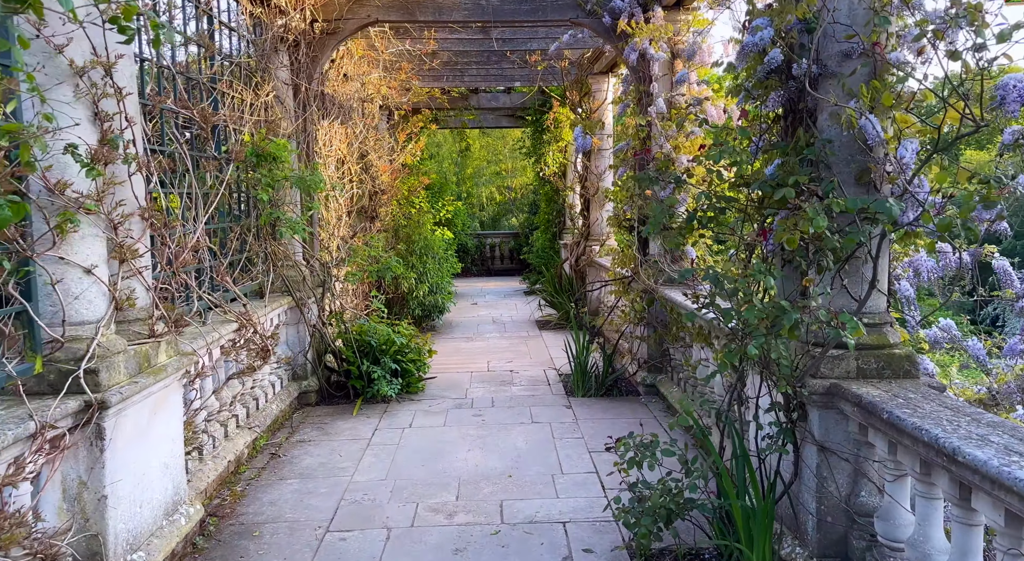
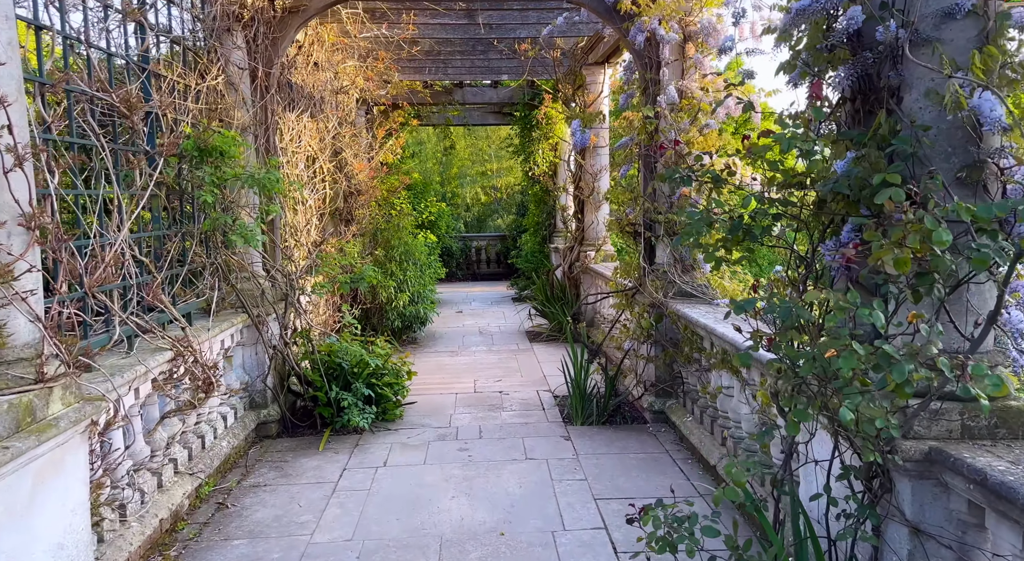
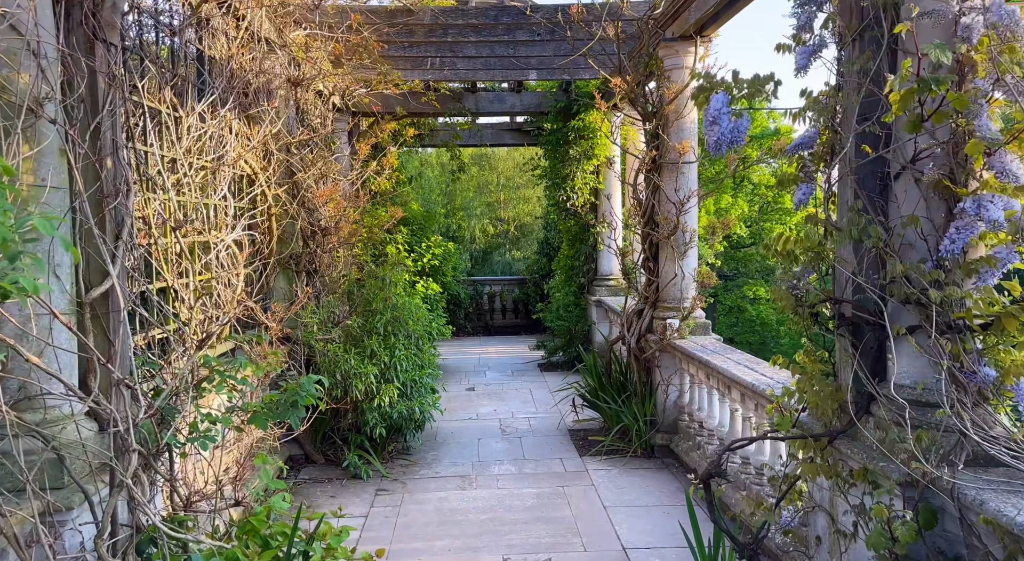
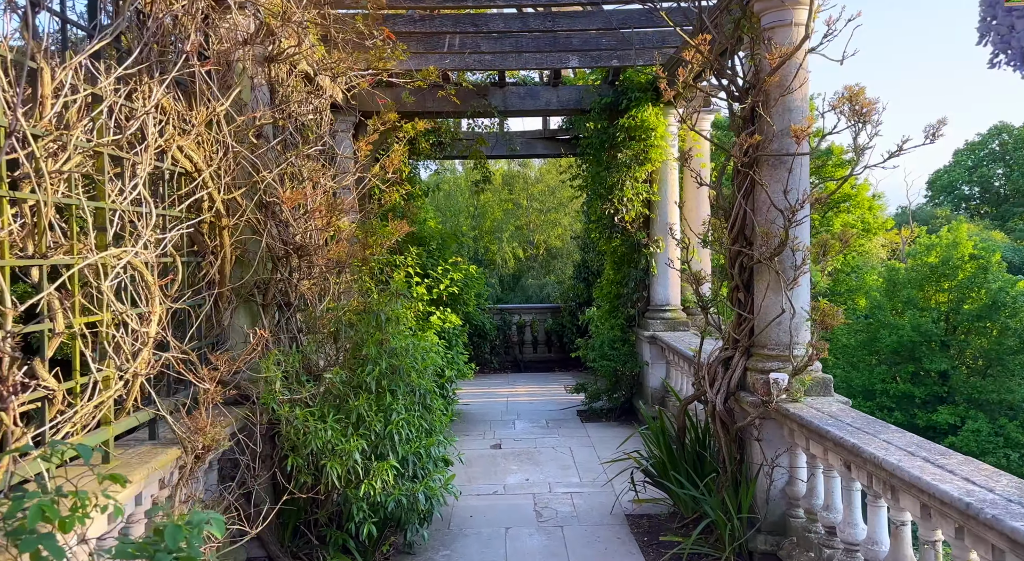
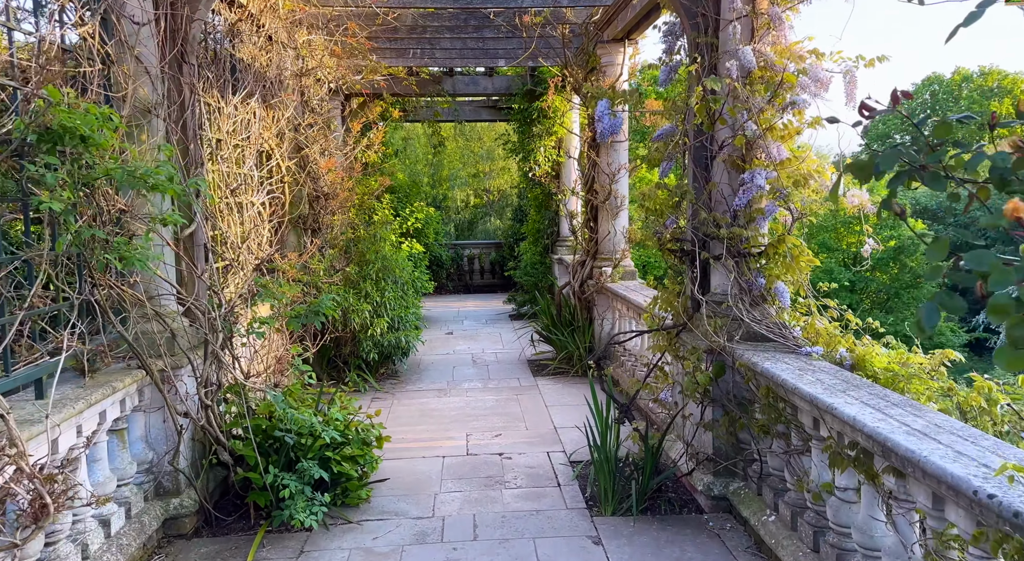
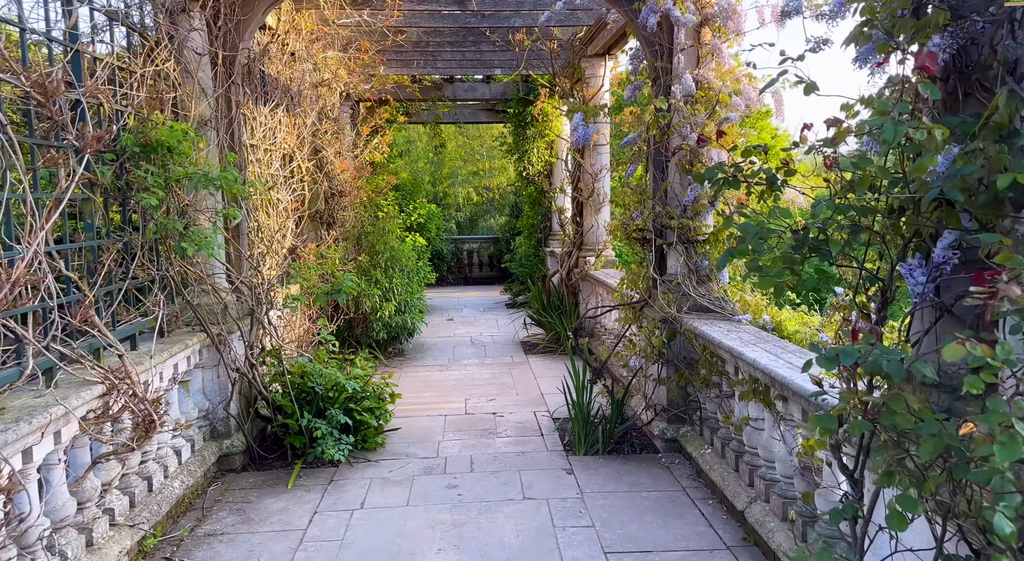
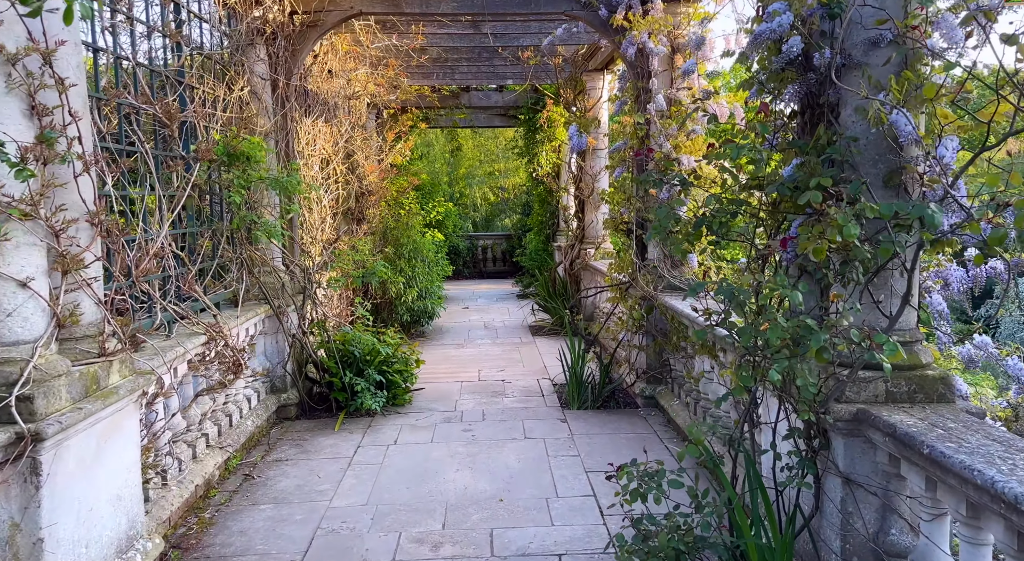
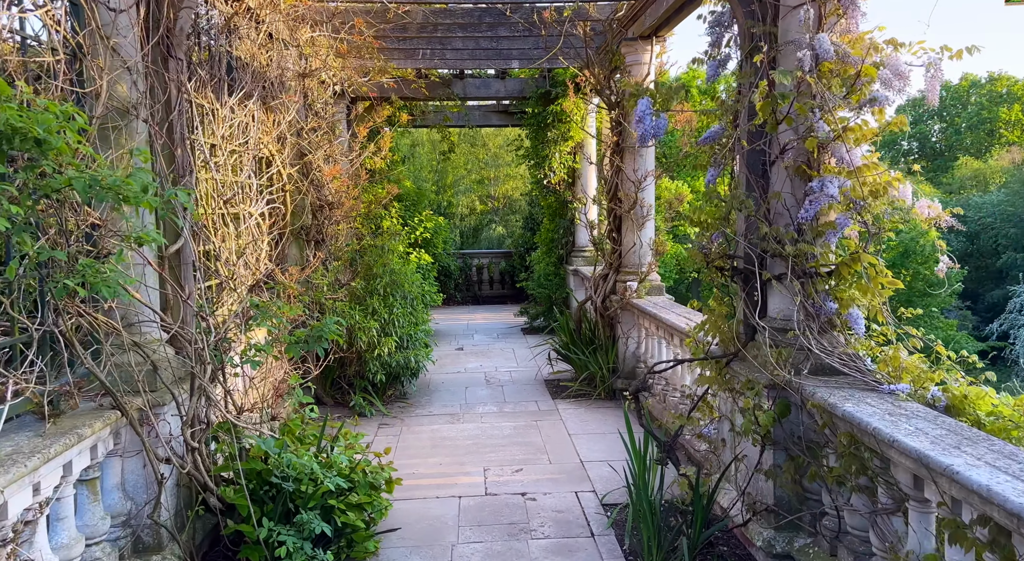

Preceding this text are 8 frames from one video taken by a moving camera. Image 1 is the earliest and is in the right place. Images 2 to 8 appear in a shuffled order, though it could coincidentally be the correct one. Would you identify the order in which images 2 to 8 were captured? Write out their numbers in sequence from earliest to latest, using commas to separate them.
7, 2, 6, 5, 8, 3, 4
